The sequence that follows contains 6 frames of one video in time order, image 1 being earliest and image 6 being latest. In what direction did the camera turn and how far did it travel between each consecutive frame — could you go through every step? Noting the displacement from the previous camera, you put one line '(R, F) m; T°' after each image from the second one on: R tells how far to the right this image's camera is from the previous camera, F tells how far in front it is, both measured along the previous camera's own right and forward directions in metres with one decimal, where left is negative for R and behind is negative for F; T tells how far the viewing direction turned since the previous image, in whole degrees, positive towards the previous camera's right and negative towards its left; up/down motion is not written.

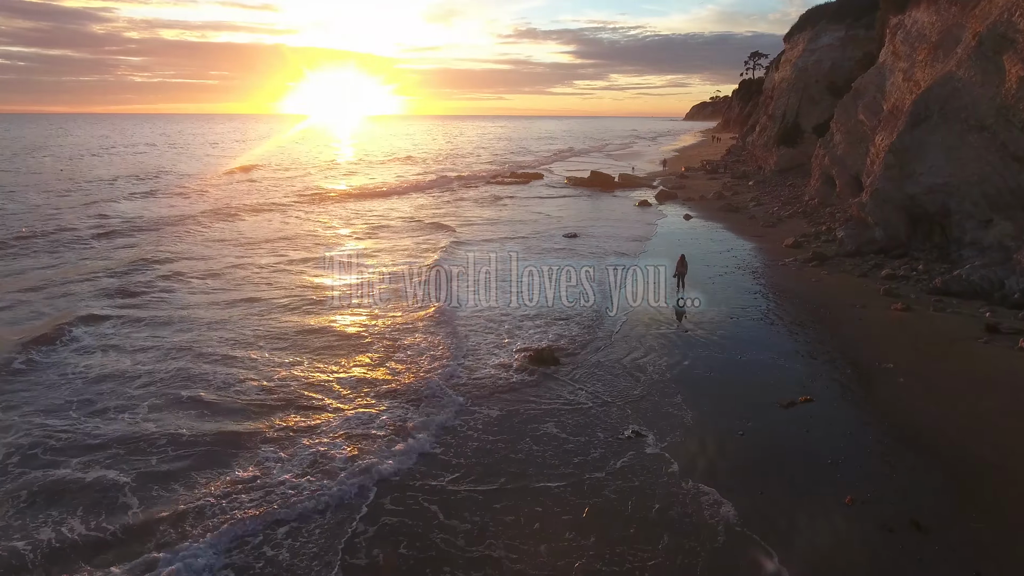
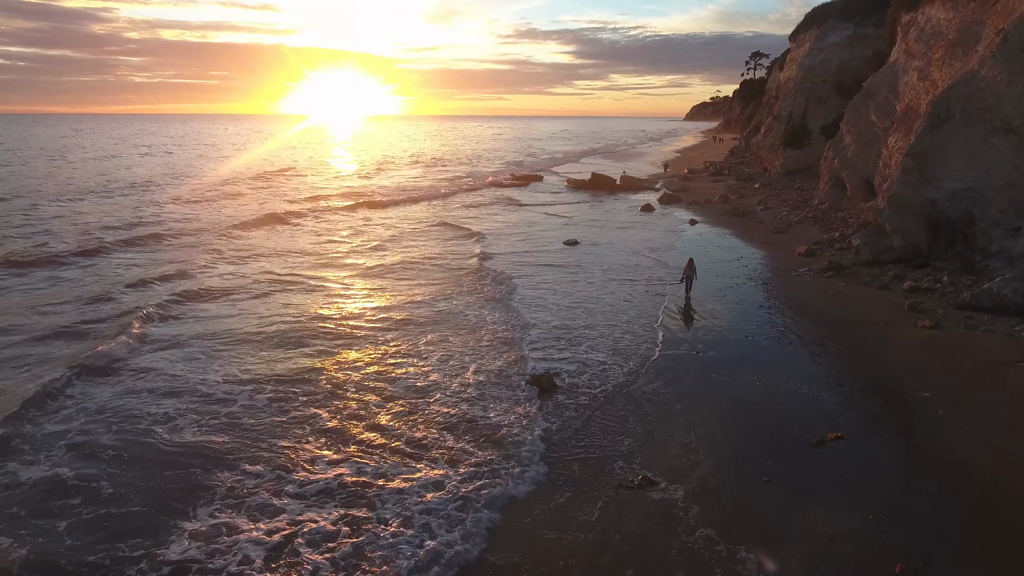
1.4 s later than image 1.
(+0.1, +1.0) m; 0°
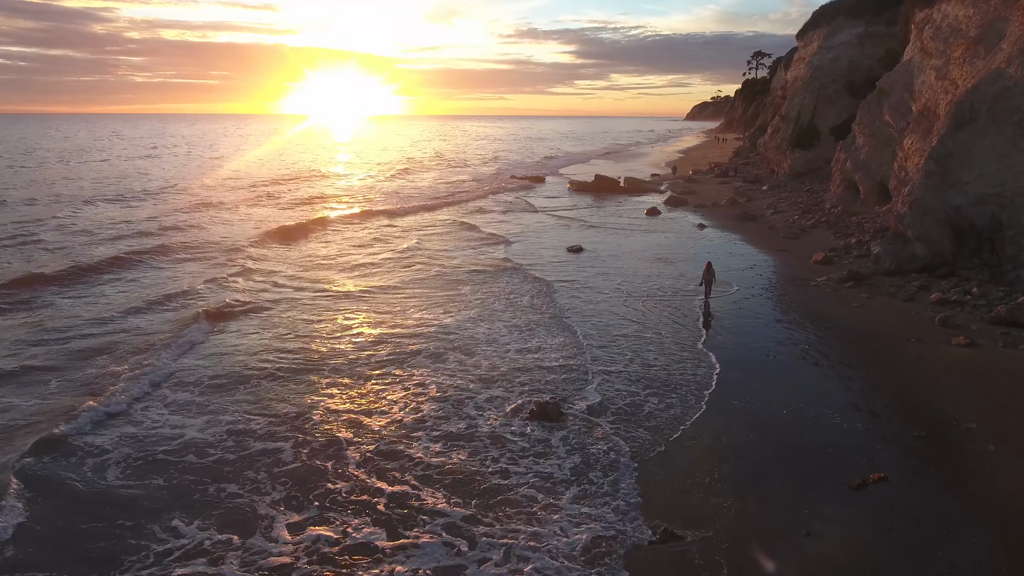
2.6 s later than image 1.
(0.0, +0.9) m; 0°
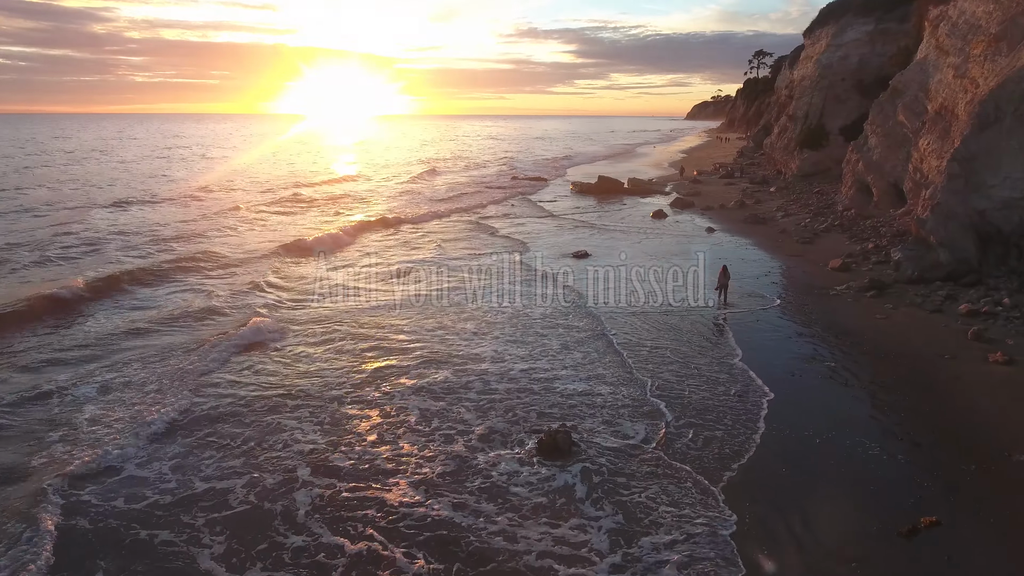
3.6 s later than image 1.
(-0.1, +0.8) m; 0°
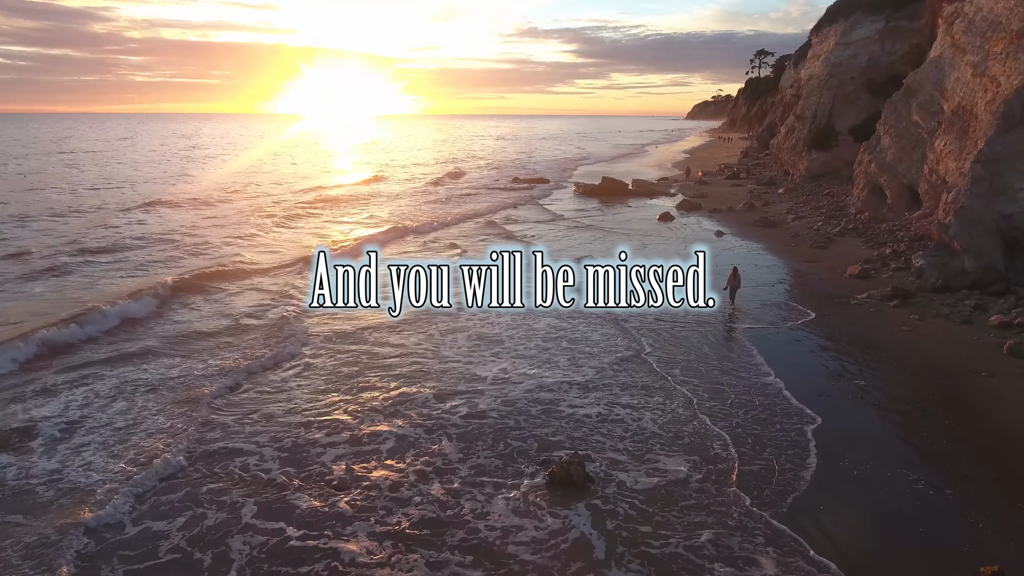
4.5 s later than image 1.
(-0.1, +0.7) m; 0°
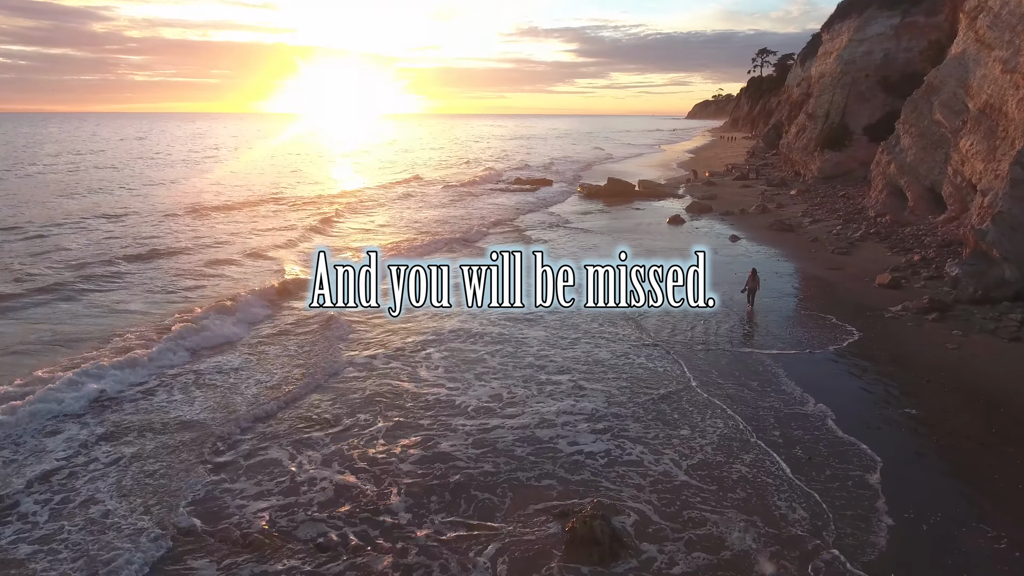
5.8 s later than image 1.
(-0.1, +1.1) m; 0°
